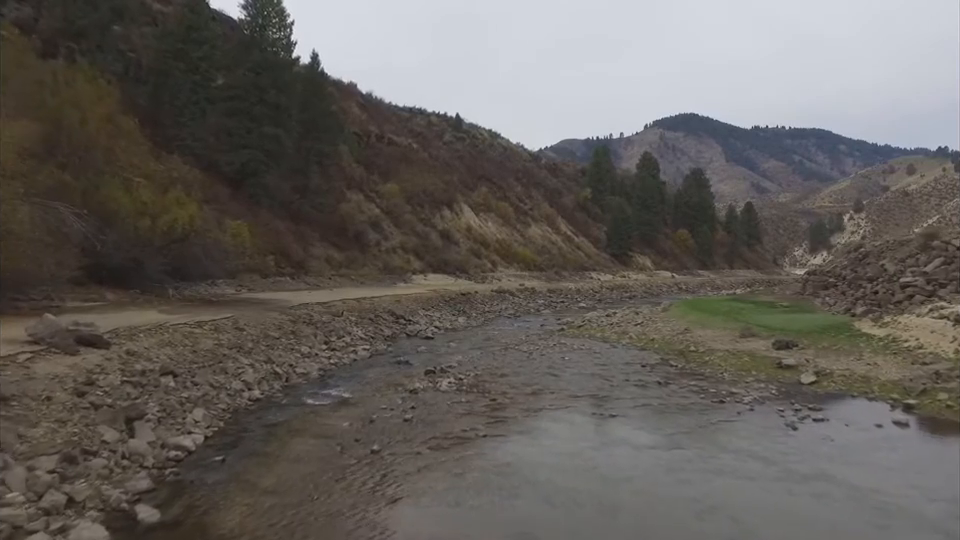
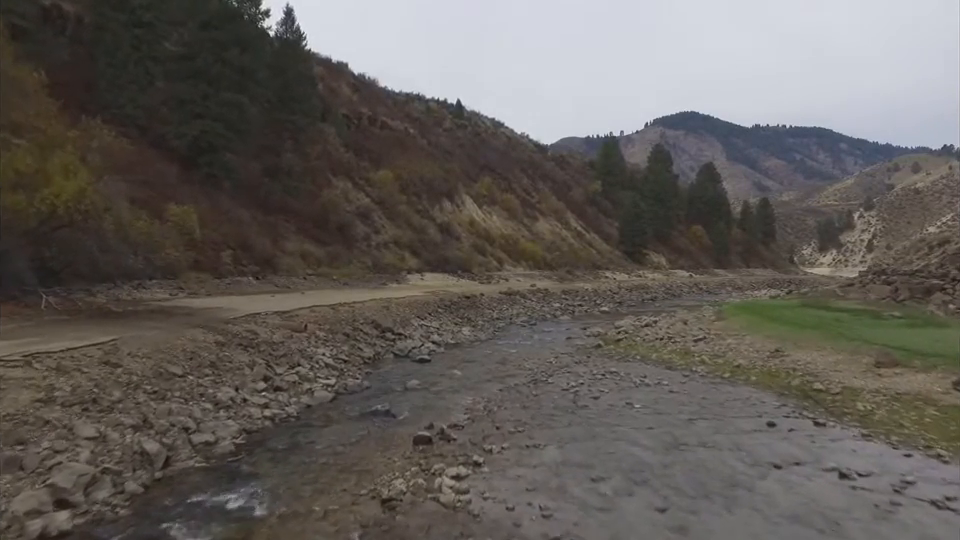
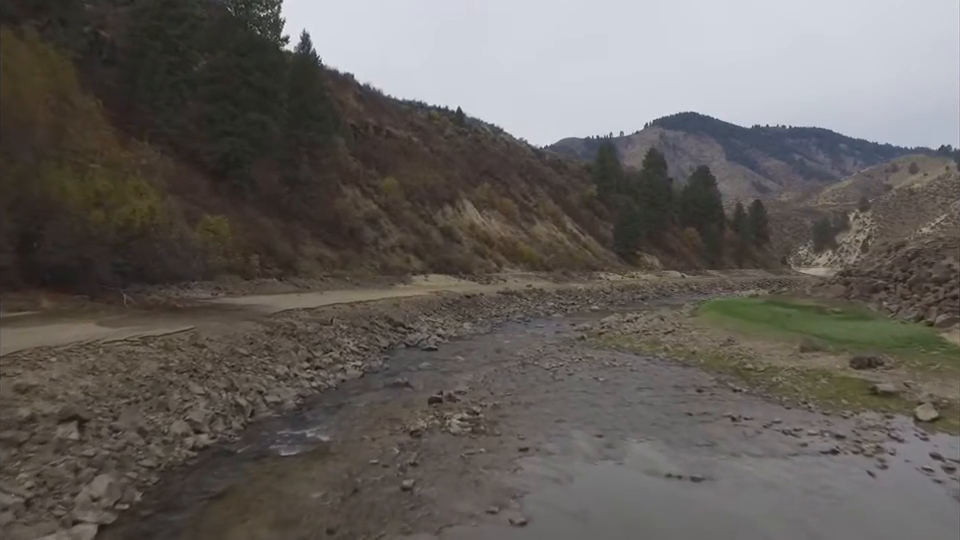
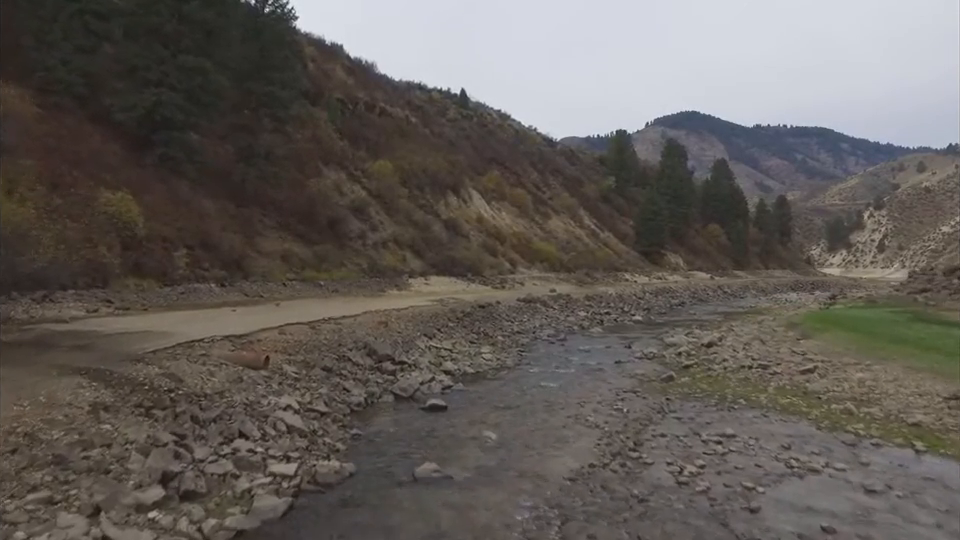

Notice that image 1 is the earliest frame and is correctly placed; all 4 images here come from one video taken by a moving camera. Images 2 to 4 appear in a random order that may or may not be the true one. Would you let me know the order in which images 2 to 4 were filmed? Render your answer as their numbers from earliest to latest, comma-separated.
3, 2, 4
